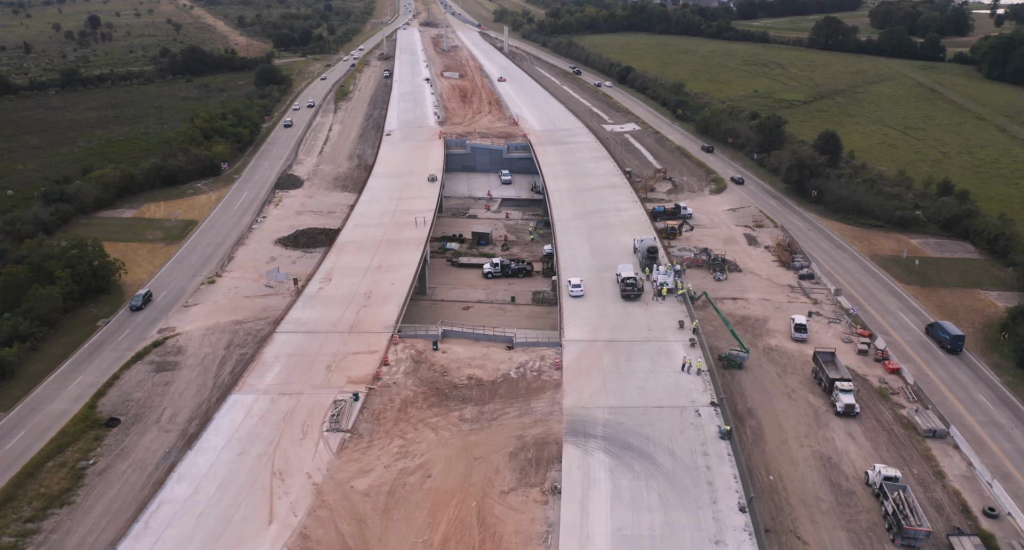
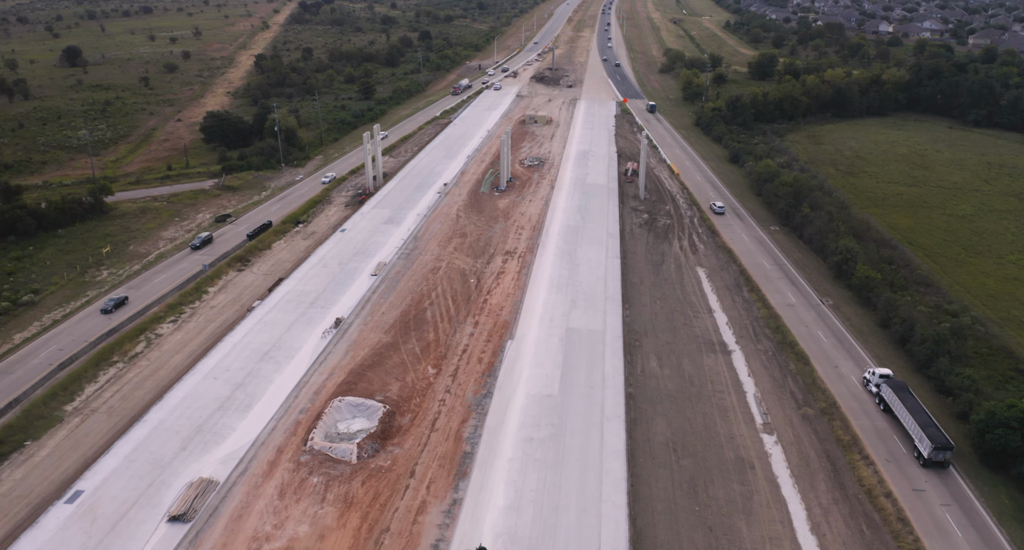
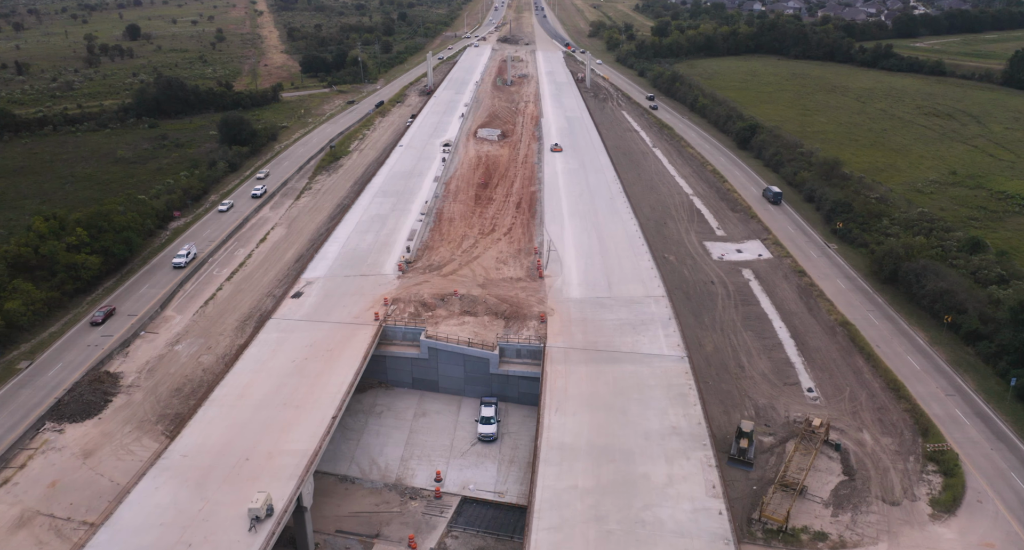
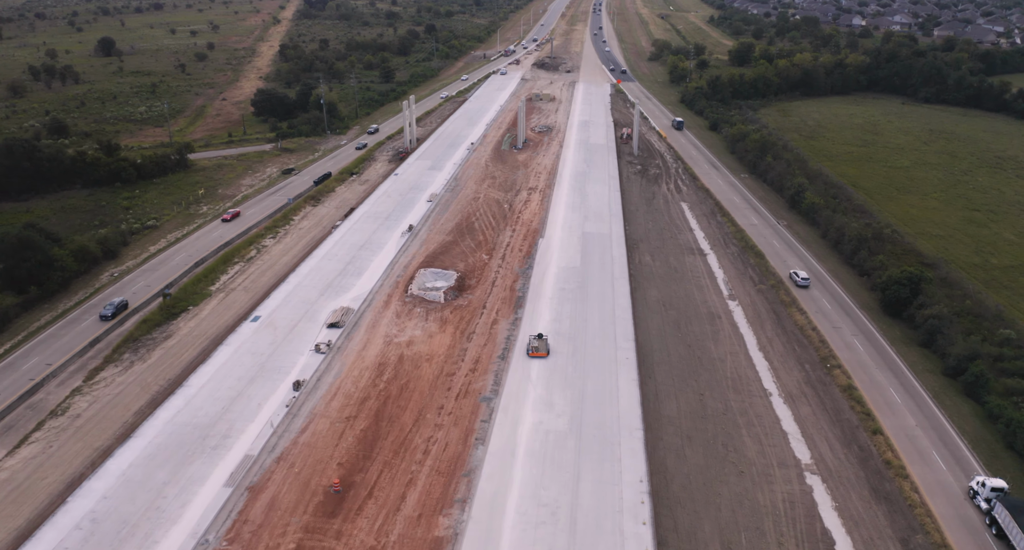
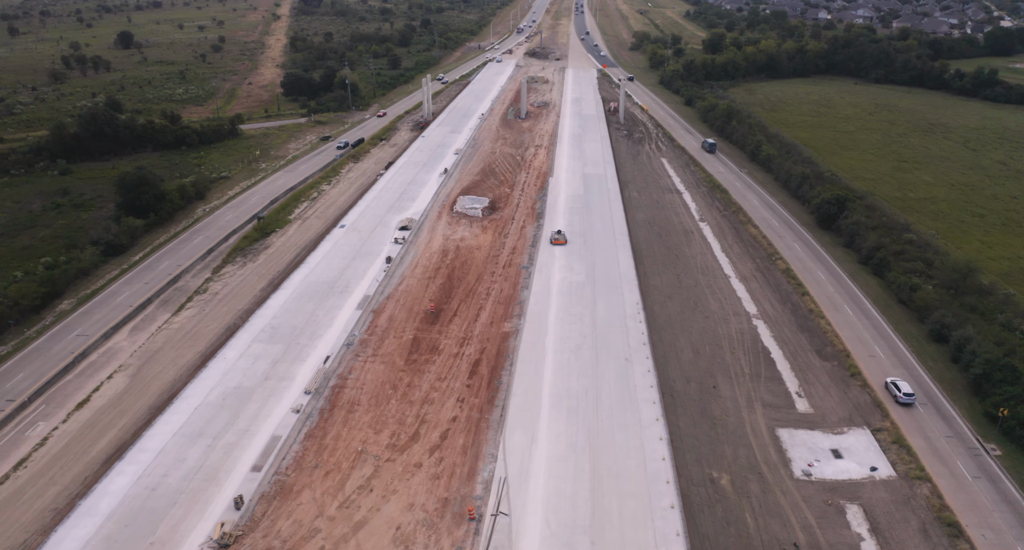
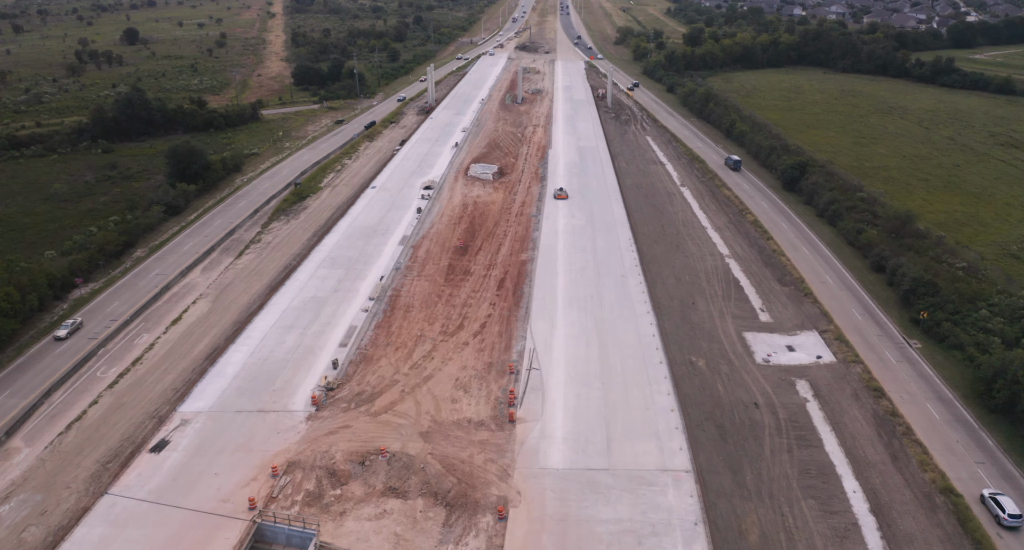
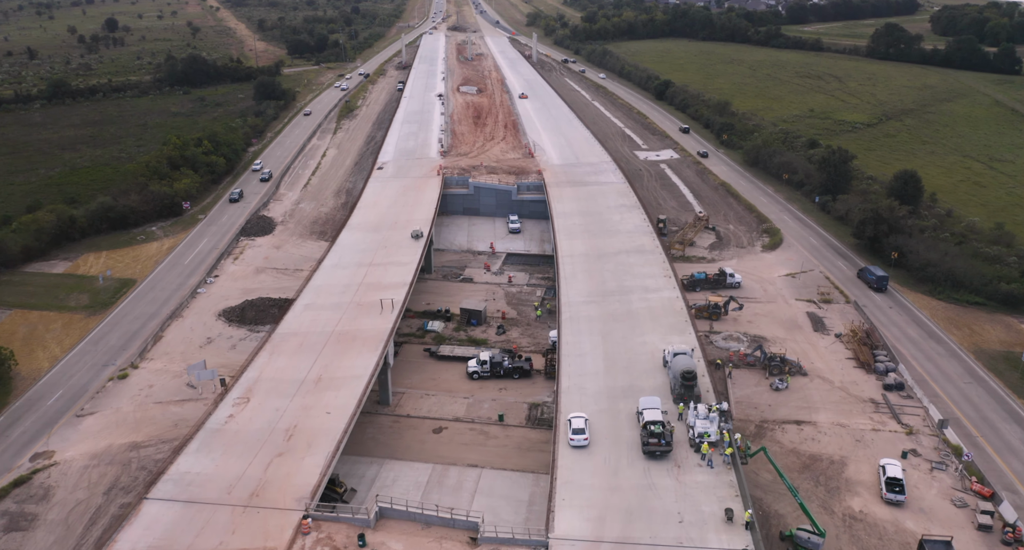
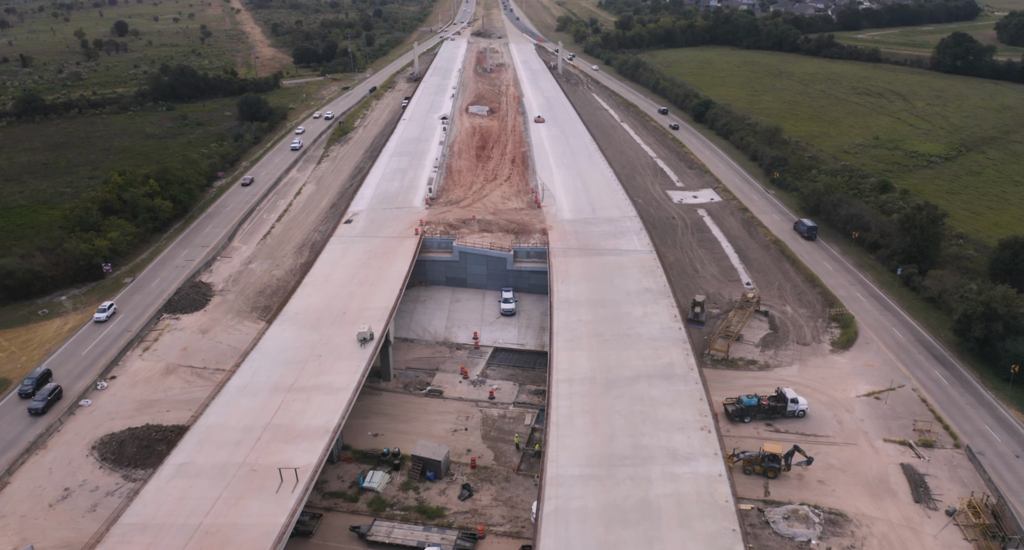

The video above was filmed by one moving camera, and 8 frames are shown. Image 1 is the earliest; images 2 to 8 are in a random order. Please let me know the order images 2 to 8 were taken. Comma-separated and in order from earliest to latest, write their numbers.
7, 8, 3, 6, 5, 4, 2
